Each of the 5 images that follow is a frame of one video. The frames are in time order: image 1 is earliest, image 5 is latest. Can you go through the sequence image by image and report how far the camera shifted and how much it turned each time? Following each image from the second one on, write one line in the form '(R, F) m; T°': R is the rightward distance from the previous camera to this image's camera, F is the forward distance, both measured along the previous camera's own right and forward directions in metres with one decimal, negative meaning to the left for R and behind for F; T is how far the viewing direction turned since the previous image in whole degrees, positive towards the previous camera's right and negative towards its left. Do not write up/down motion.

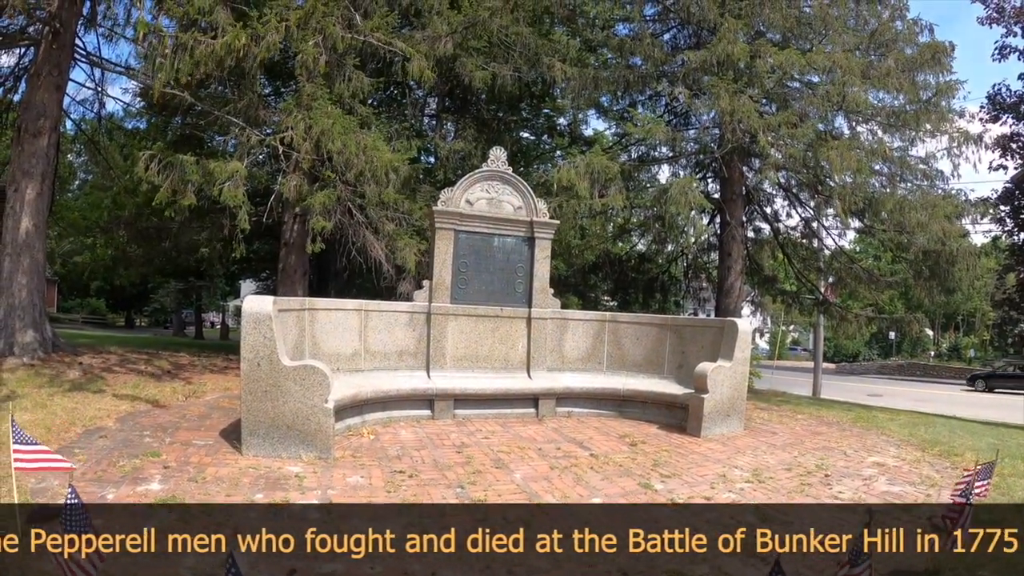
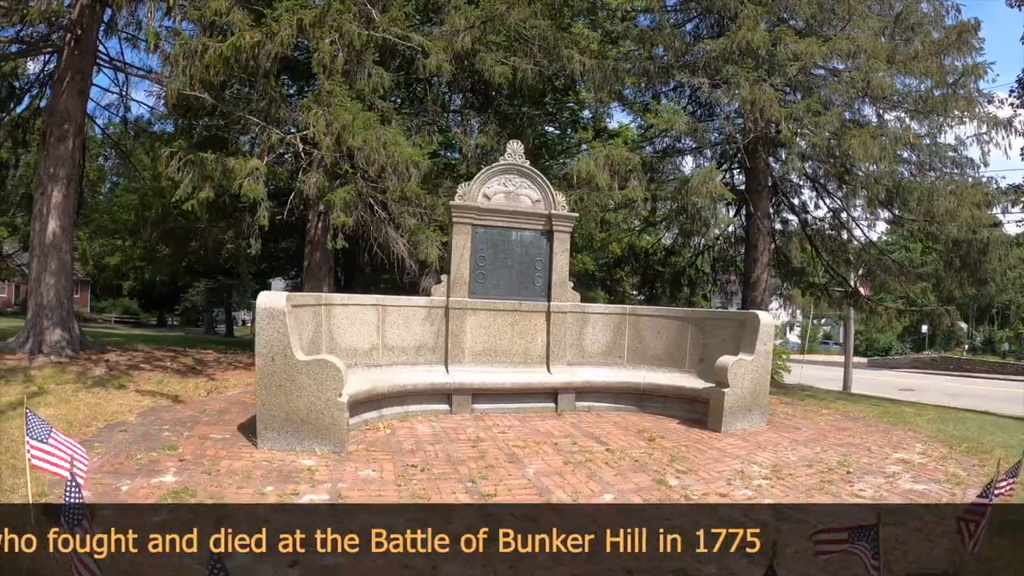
(+0.3, 0.0) m; -3°
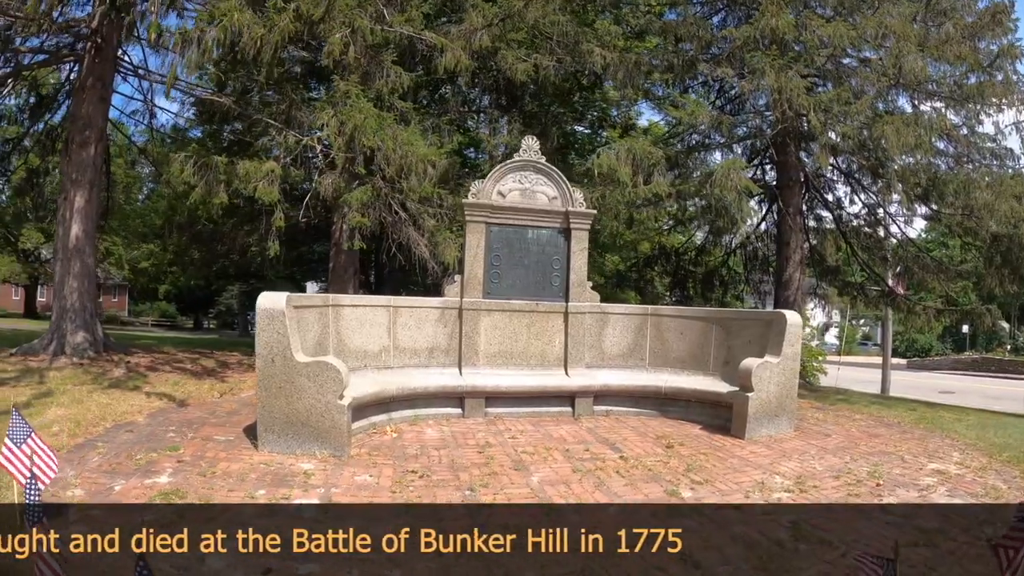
(+0.6, +0.3) m; -4°
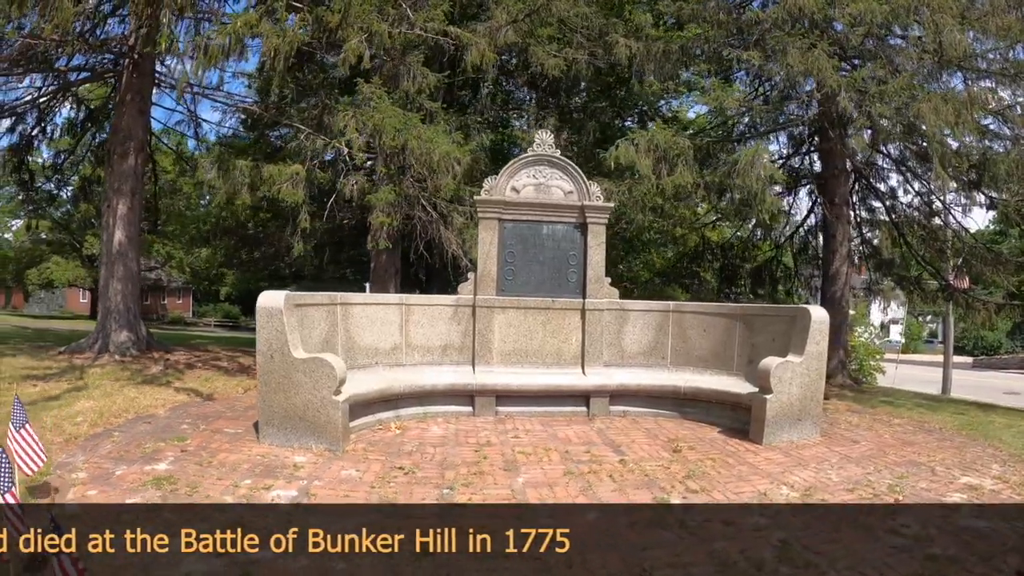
(+1.2, +0.2) m; -8°
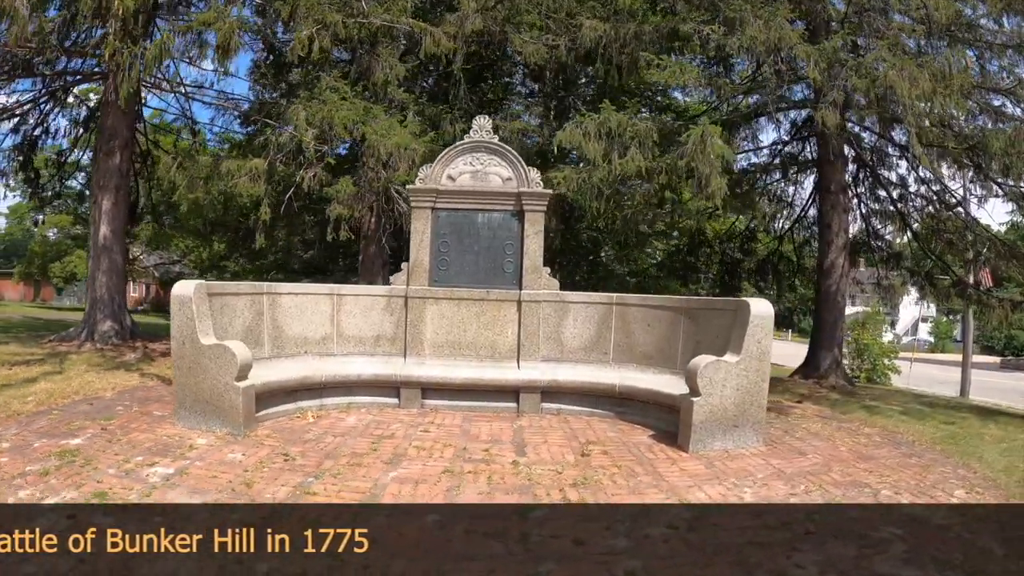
(+2.6, +0.5) m; -10°
